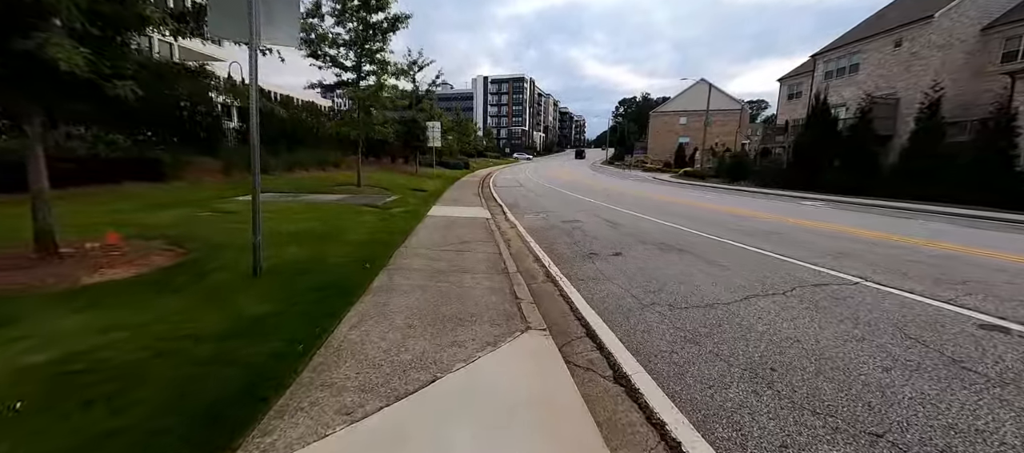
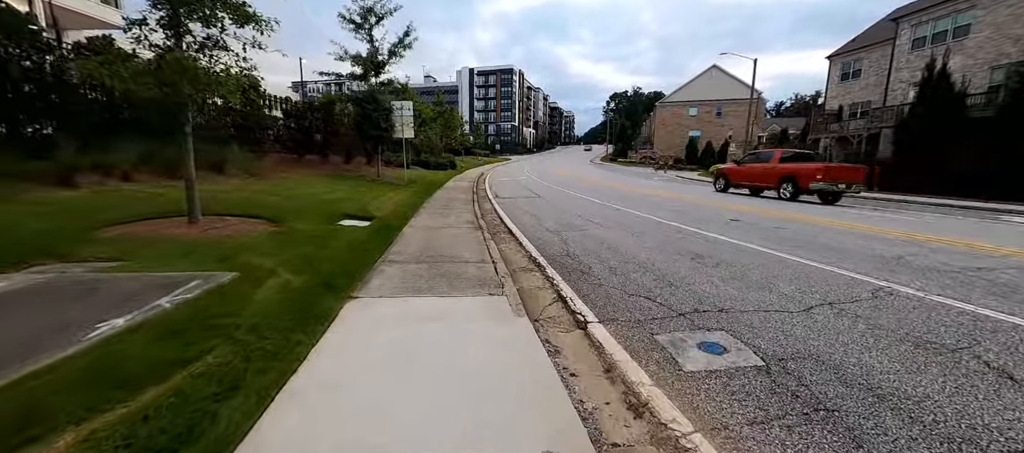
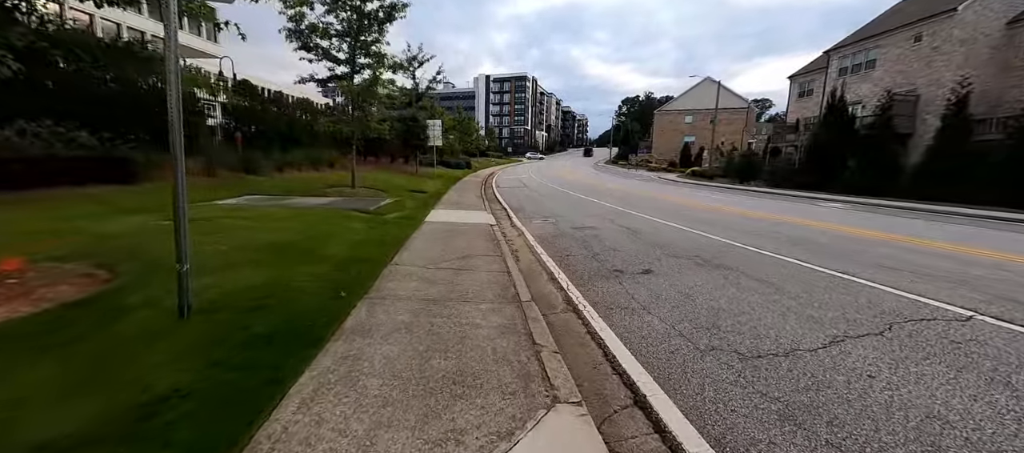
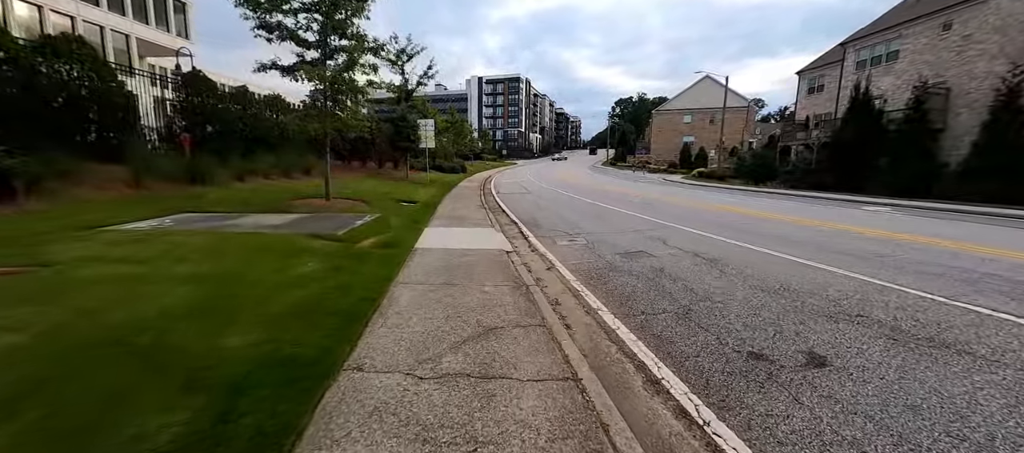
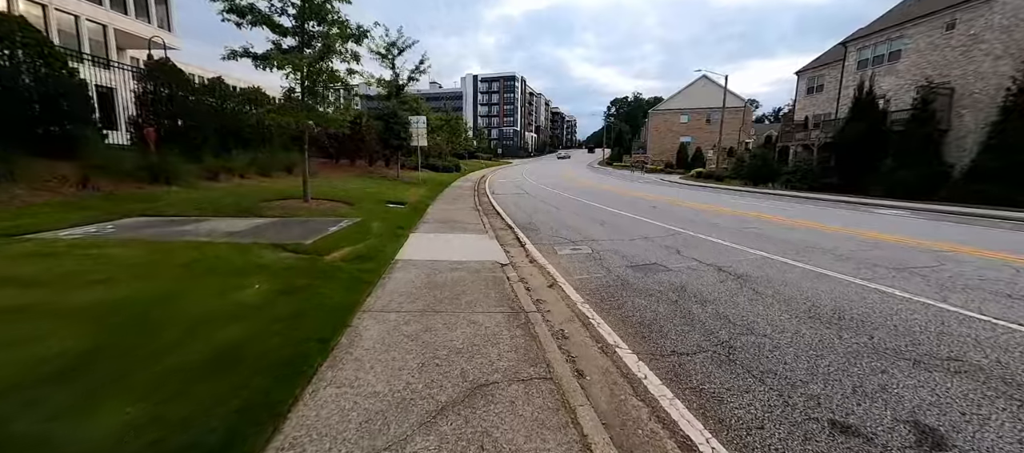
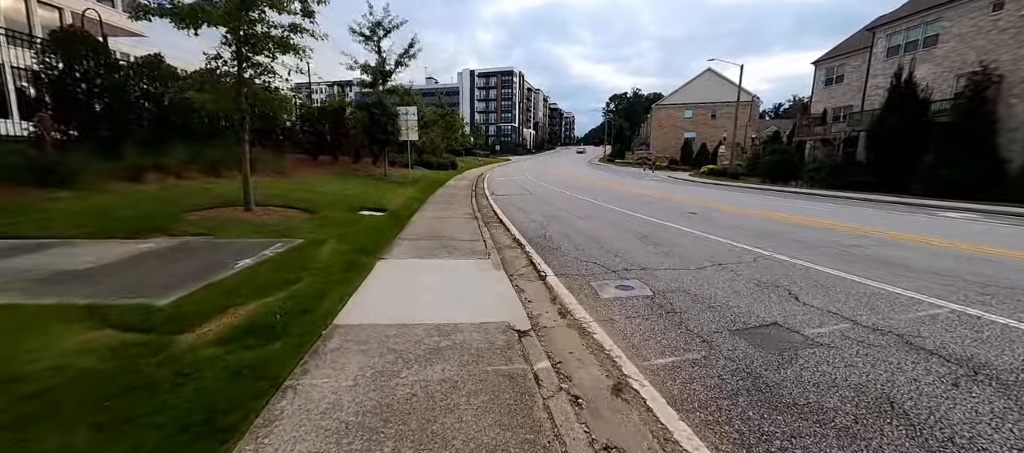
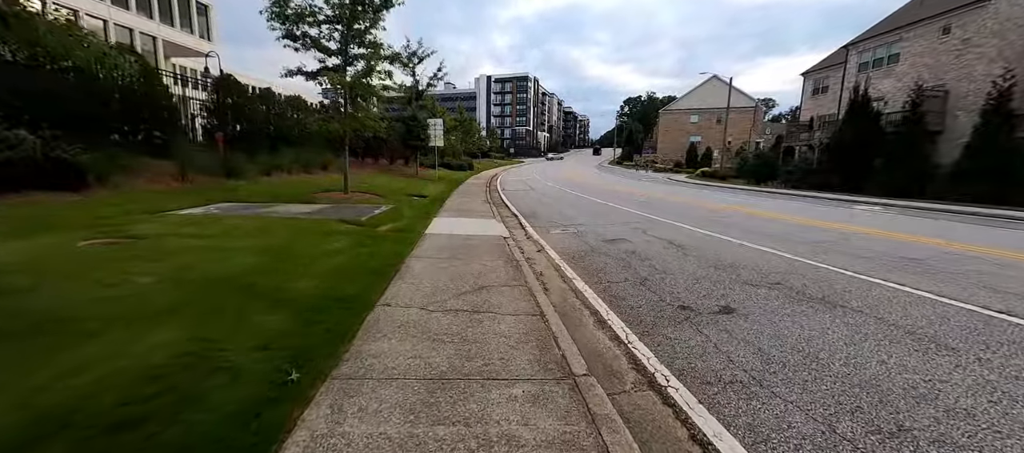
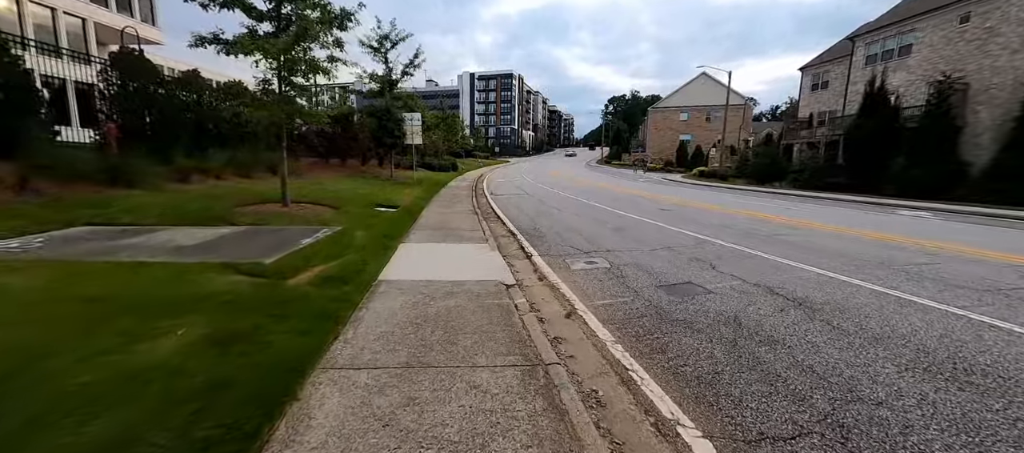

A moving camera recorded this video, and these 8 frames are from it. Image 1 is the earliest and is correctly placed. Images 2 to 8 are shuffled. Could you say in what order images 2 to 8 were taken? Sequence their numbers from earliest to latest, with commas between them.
3, 7, 4, 5, 8, 6, 2
